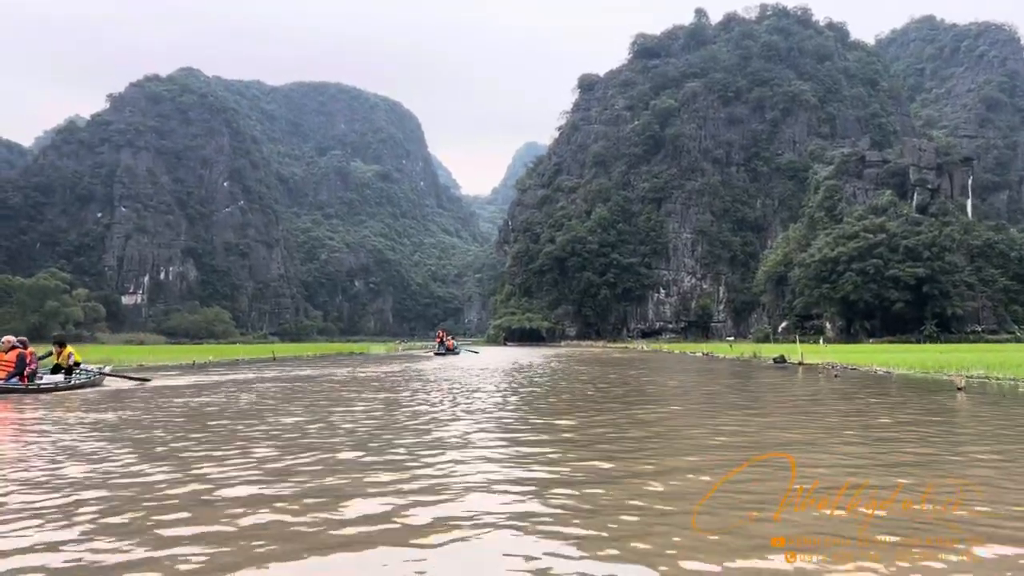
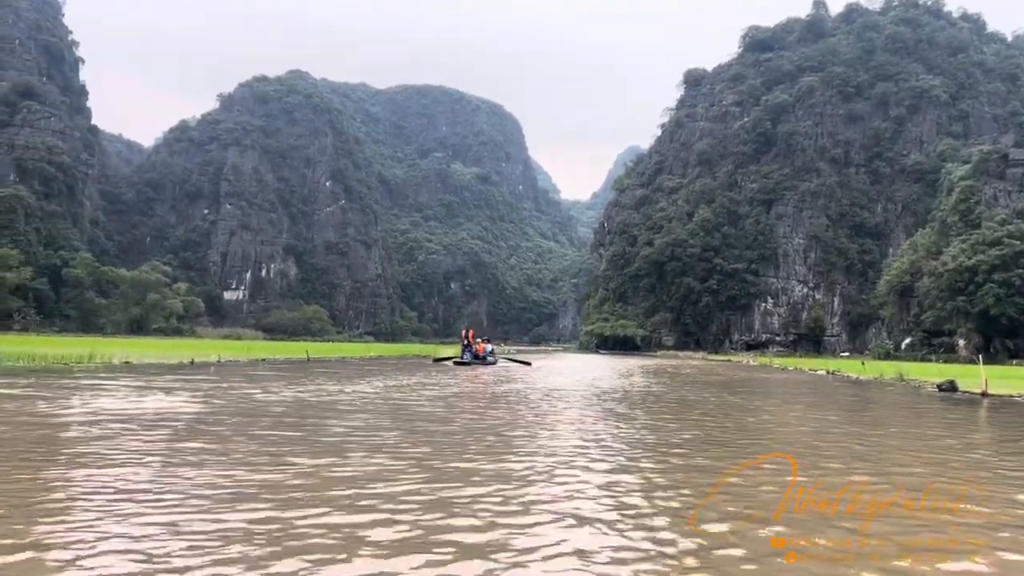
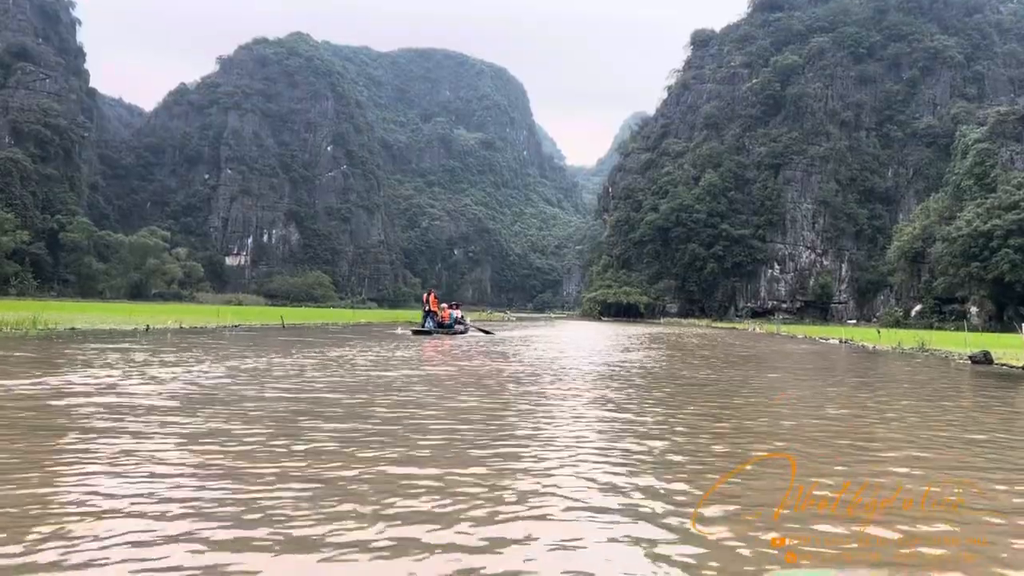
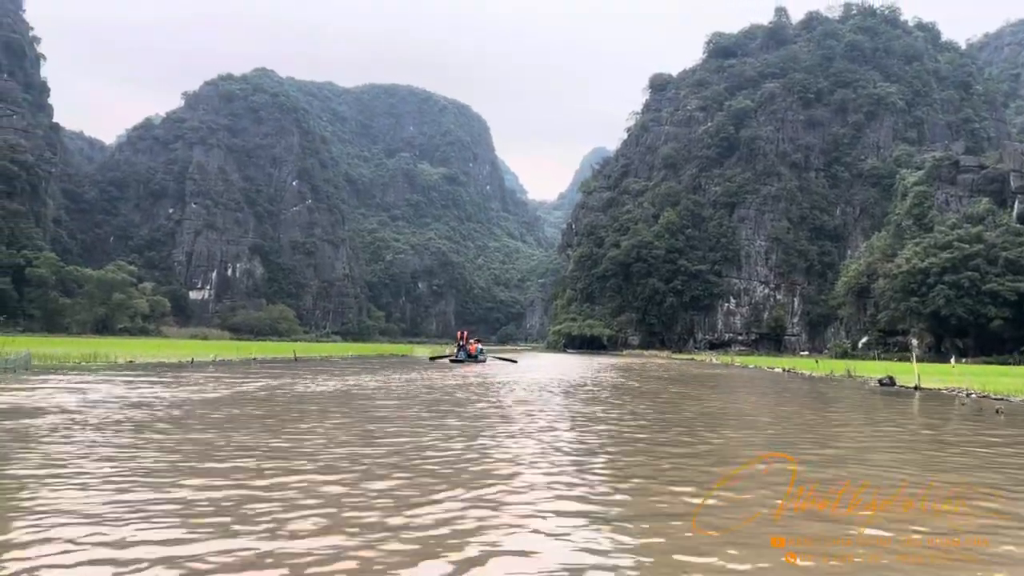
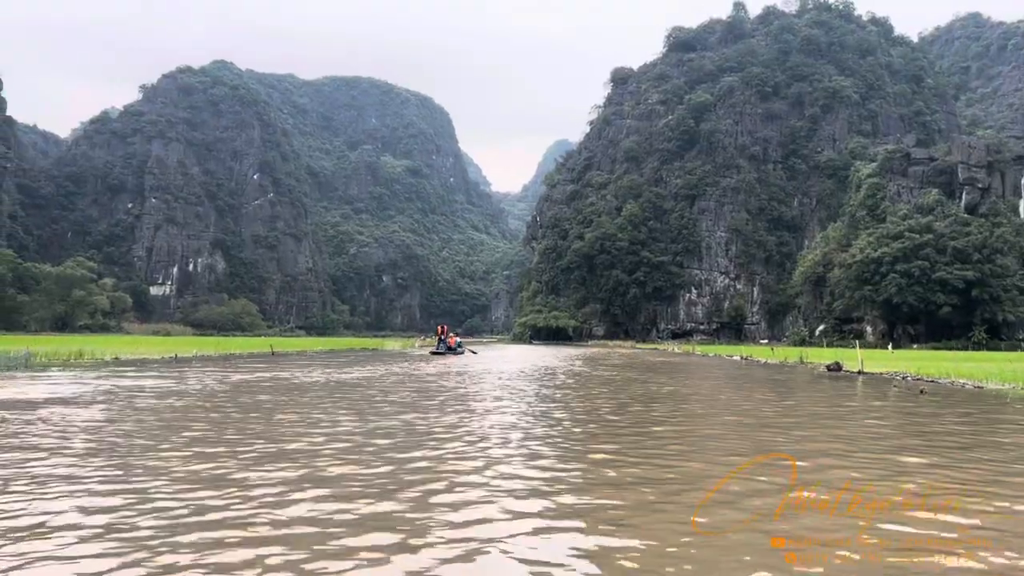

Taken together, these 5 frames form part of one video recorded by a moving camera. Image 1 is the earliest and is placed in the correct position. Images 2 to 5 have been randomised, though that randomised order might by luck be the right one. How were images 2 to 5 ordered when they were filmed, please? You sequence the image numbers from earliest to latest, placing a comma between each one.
5, 4, 2, 3
